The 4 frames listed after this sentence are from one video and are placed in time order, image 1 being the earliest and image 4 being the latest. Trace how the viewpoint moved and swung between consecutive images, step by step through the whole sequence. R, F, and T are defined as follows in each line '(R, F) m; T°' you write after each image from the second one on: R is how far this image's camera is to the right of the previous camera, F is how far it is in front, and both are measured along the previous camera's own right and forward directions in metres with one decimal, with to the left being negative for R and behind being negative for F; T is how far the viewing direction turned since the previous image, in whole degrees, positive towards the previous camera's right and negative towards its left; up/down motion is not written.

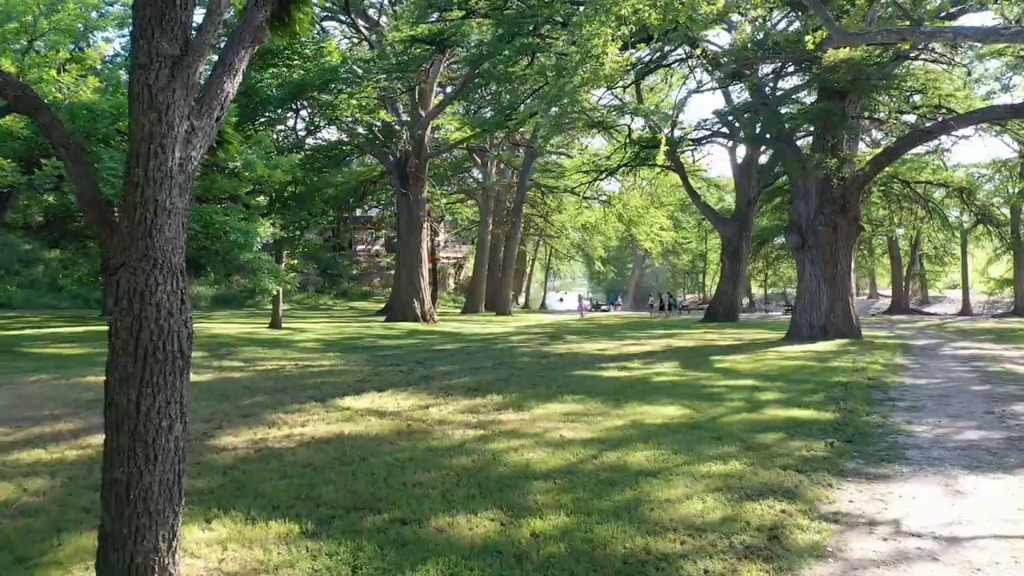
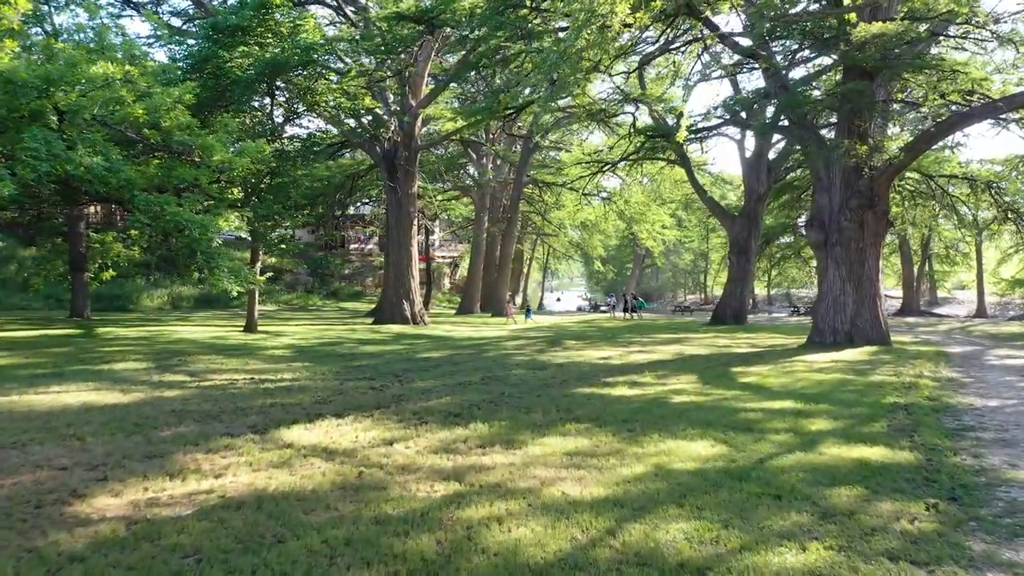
(+0.1, +1.6) m; 0°
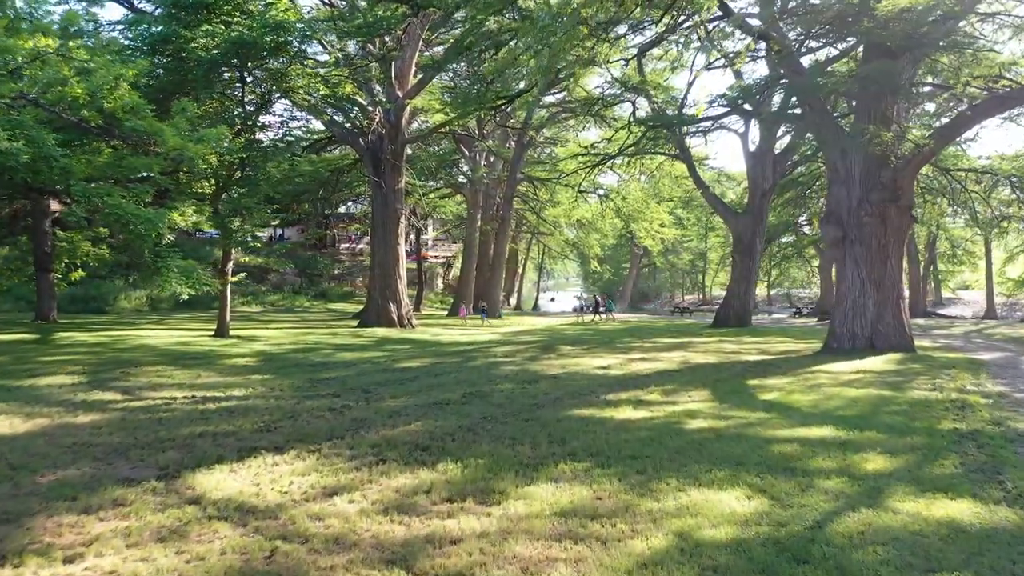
(+0.1, +1.3) m; 0°
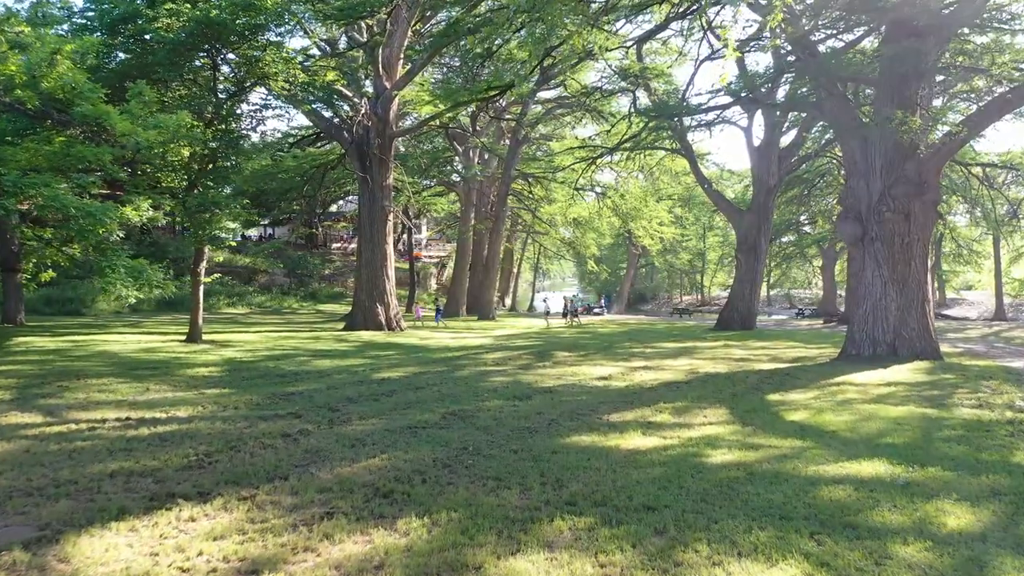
(+0.1, +1.1) m; 0°
